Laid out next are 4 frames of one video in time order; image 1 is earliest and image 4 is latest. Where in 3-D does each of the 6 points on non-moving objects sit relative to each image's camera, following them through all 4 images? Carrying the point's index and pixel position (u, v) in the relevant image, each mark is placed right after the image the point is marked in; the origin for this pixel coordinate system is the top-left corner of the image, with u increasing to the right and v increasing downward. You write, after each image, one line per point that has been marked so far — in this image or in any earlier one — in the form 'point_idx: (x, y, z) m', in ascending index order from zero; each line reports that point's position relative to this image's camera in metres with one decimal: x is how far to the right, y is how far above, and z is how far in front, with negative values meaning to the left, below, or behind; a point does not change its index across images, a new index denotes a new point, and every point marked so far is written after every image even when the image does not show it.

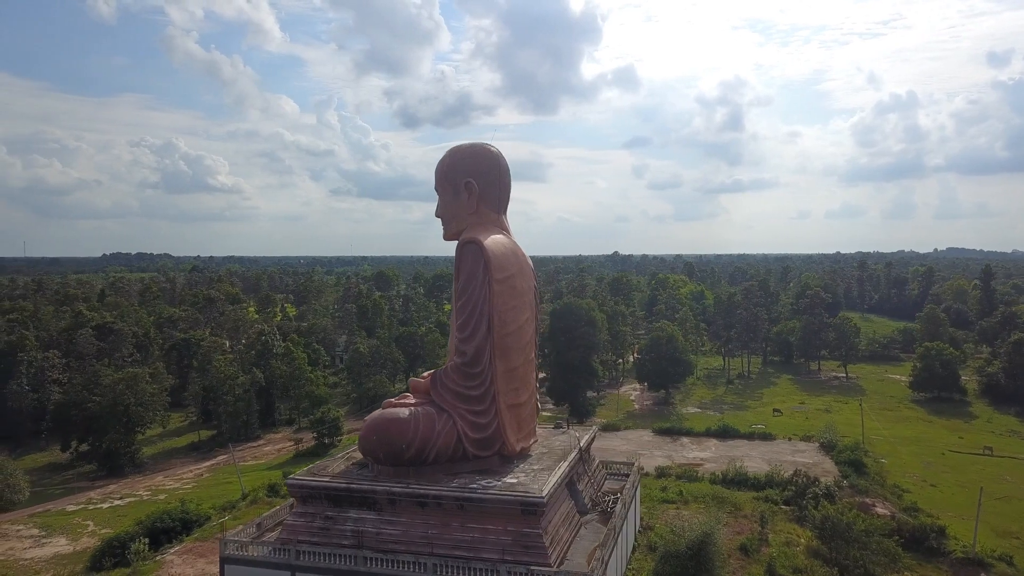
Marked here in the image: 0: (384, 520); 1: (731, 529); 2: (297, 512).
0: (-2.0, -3.7, +13.0) m
1: (+4.8, -5.3, +18.2) m
2: (-3.5, -3.7, +13.5) m
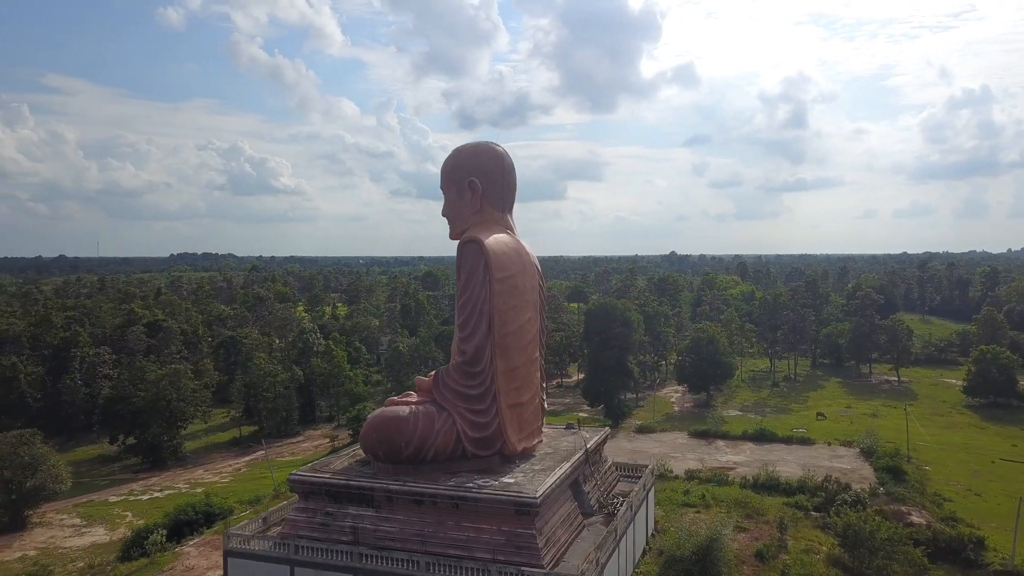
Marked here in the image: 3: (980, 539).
0: (-2.1, -3.7, +13.1) m
1: (+5.1, -5.3, +17.8) m
2: (-3.5, -3.7, +13.7) m
3: (+11.3, -6.1, +19.9) m
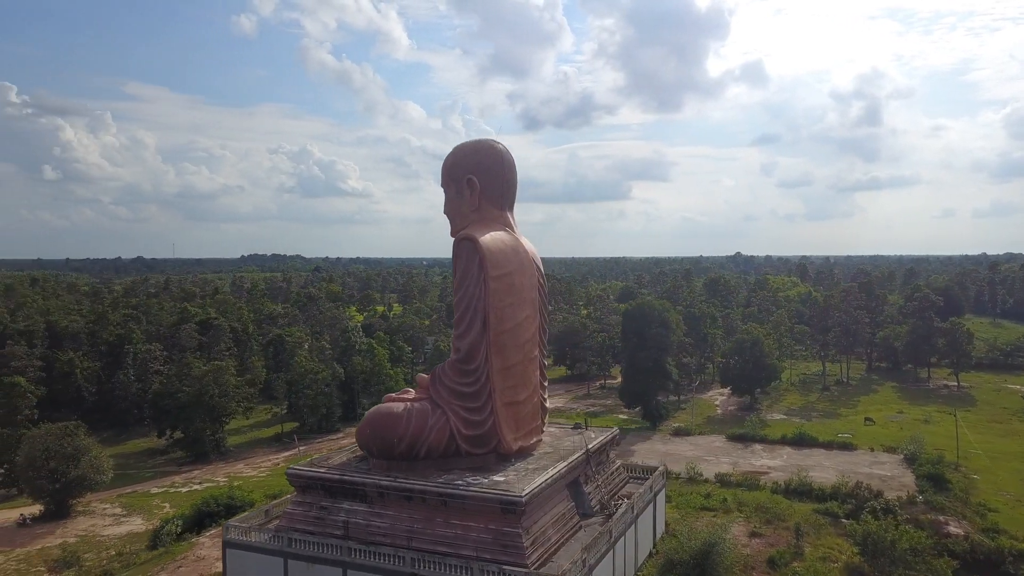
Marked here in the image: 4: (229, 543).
0: (-2.2, -3.6, +13.2) m
1: (+5.3, -5.3, +17.4) m
2: (-3.6, -3.6, +13.9) m
3: (+11.6, -6.1, +18.9) m
4: (-4.7, -4.3, +13.8) m
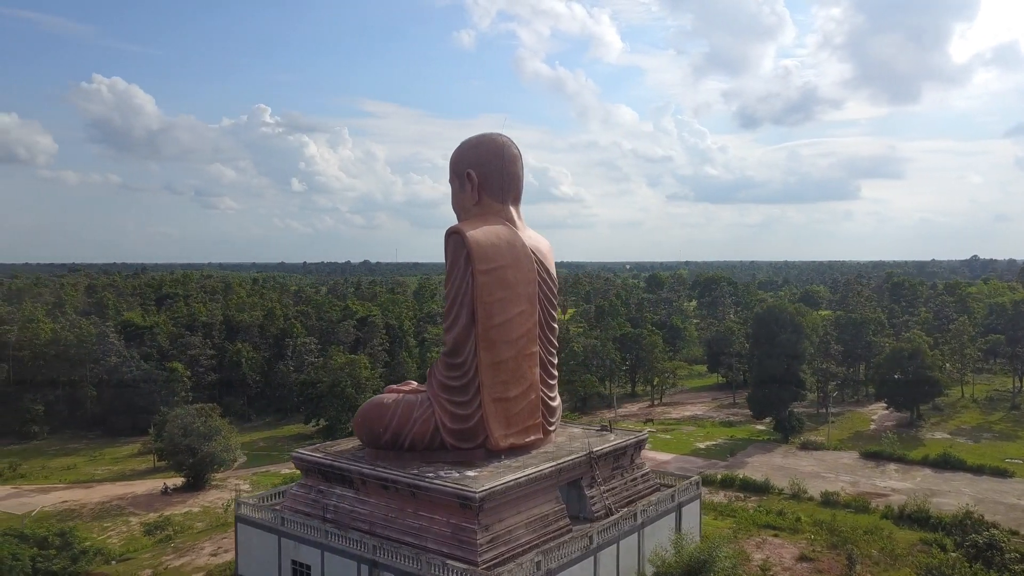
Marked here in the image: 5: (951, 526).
0: (-2.5, -3.5, +13.6) m
1: (+5.8, -5.3, +15.7) m
2: (-3.7, -3.5, +14.7) m
3: (+12.2, -6.1, +15.6) m
4: (-4.8, -4.1, +14.8) m
5: (+10.6, -5.7, +19.8) m
